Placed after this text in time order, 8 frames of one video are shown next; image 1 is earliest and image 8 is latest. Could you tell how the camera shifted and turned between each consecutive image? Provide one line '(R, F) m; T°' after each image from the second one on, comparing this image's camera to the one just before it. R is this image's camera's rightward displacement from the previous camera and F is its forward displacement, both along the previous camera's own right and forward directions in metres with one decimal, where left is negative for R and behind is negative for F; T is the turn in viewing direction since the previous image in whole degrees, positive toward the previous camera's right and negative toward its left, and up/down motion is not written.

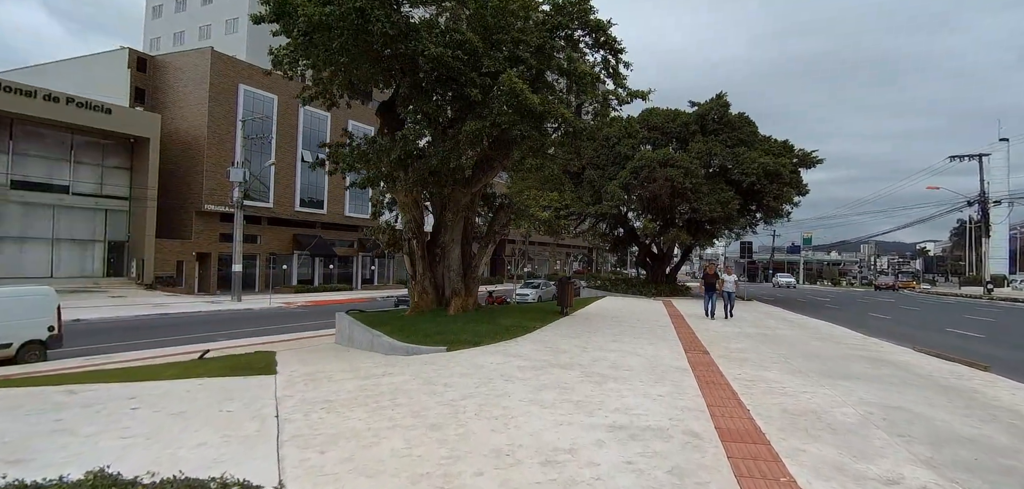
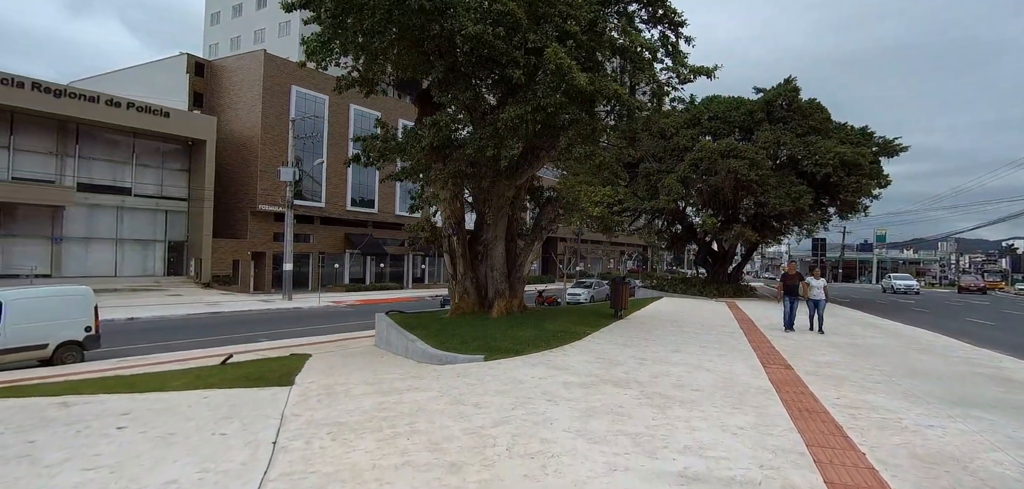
(+0.1, +1.1) m; -6°
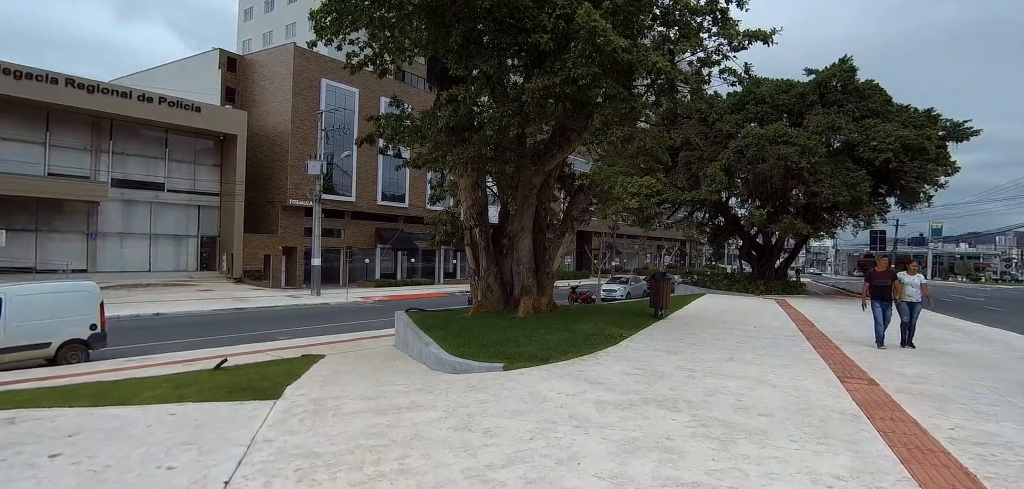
(+0.1, +1.1) m; -4°
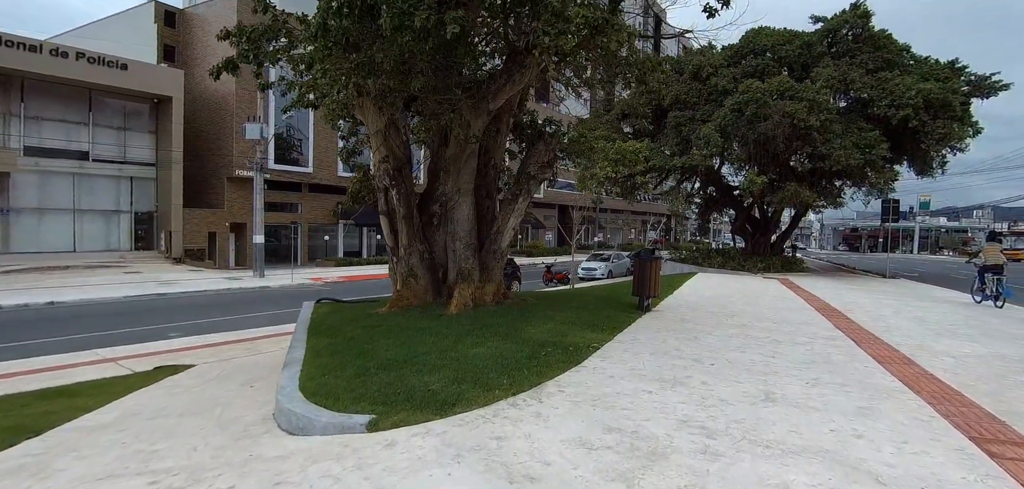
(+1.0, +3.1) m; +1°
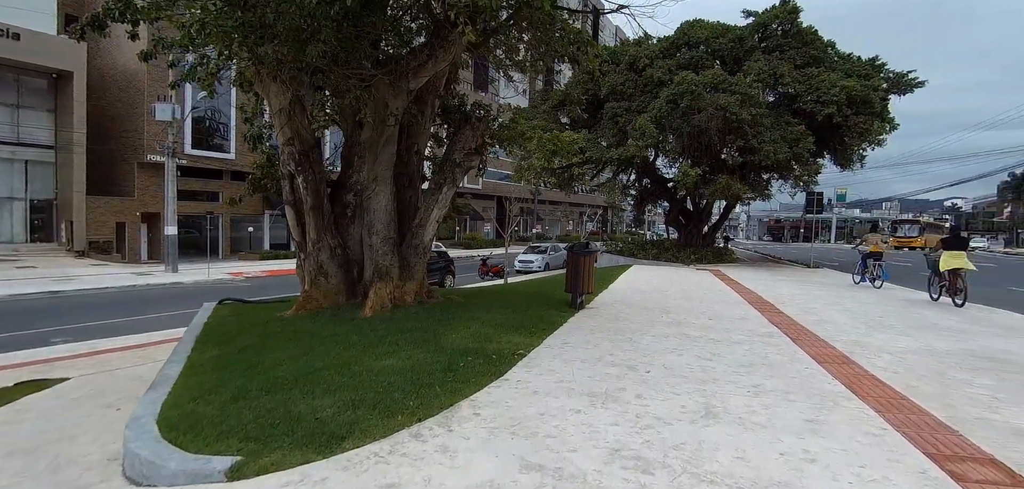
(+0.3, +0.7) m; +6°
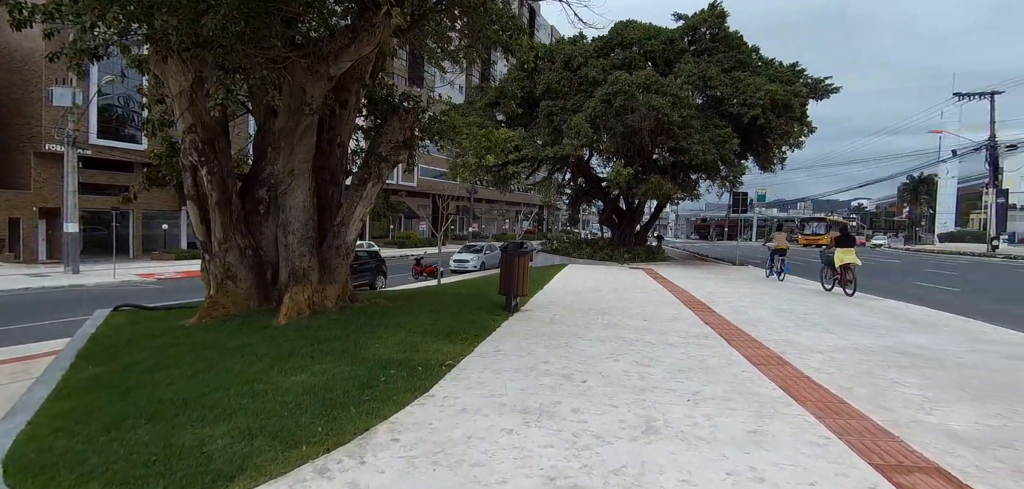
(+0.1, +0.5) m; +7°
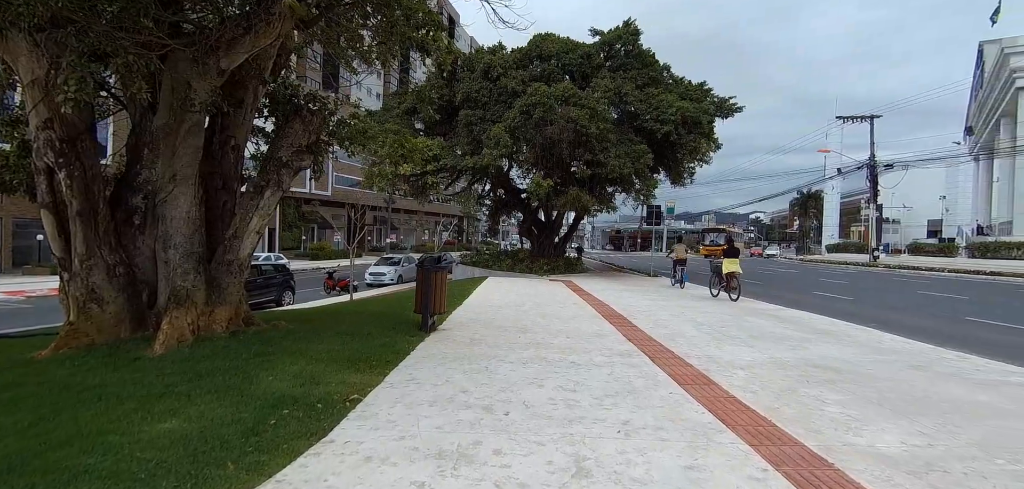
(+0.1, +0.5) m; +10°
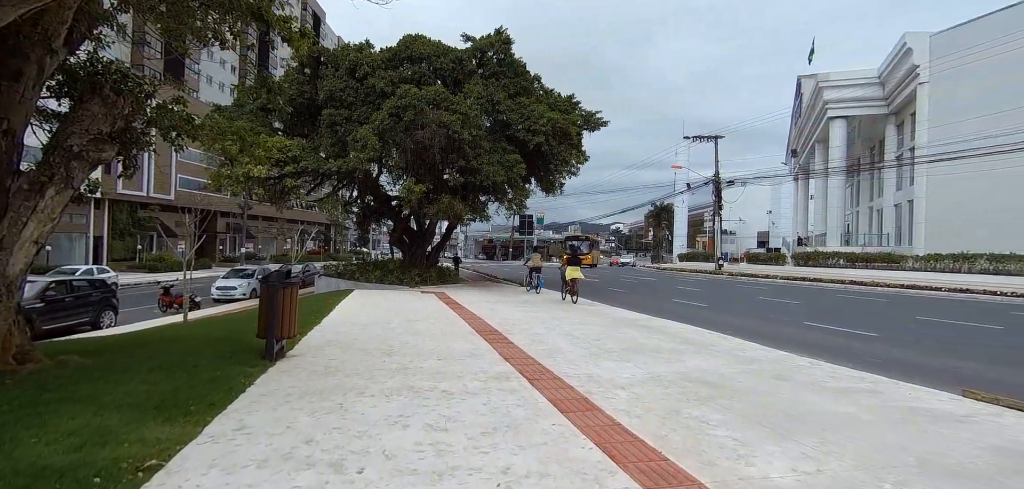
(+0.1, +0.6) m; +16°
